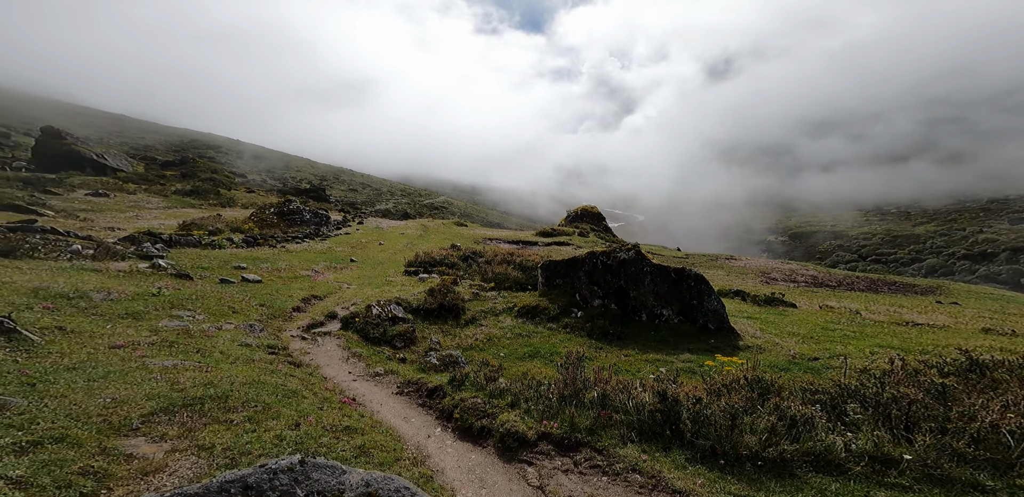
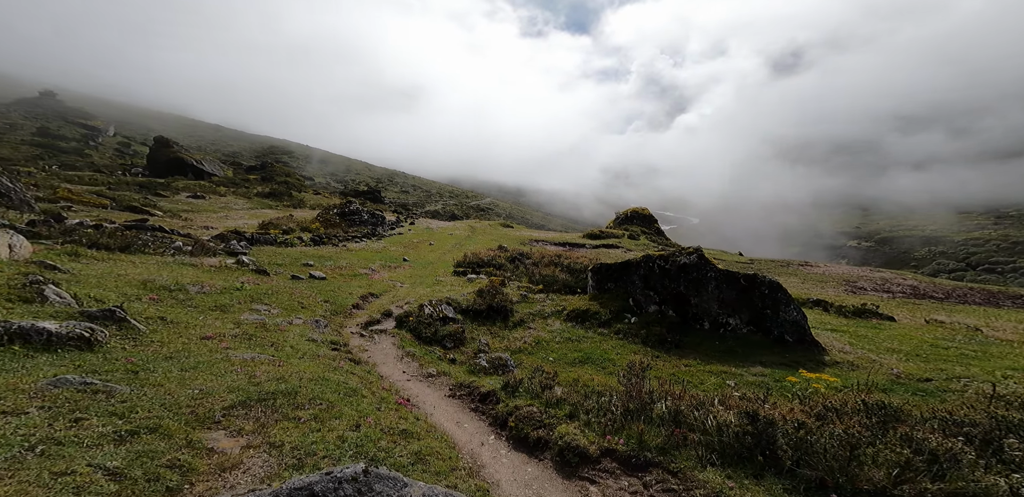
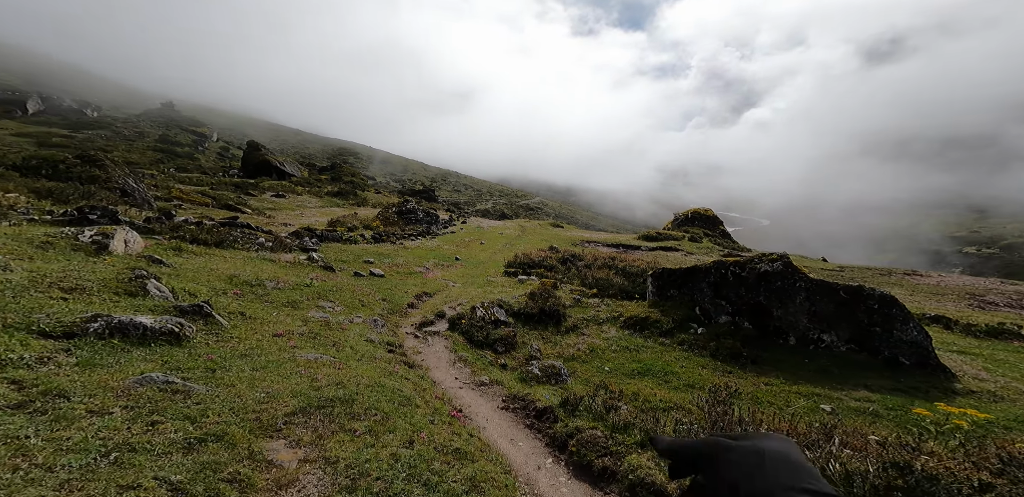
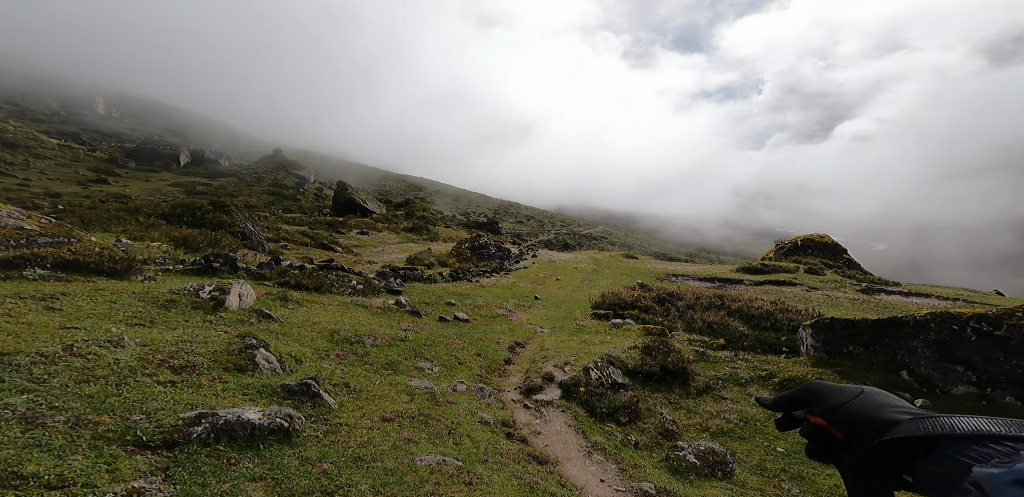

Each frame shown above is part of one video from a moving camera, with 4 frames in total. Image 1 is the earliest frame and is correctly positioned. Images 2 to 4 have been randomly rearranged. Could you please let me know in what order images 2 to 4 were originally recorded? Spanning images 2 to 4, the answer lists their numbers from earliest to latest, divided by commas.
2, 3, 4
